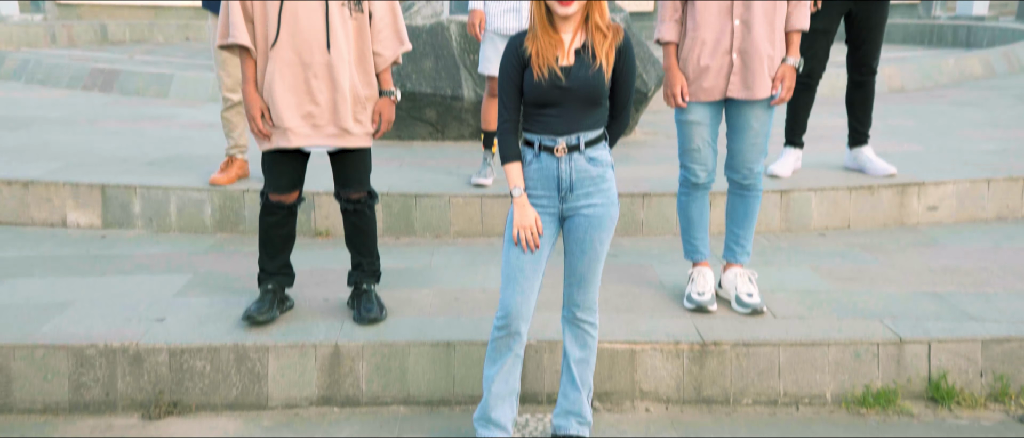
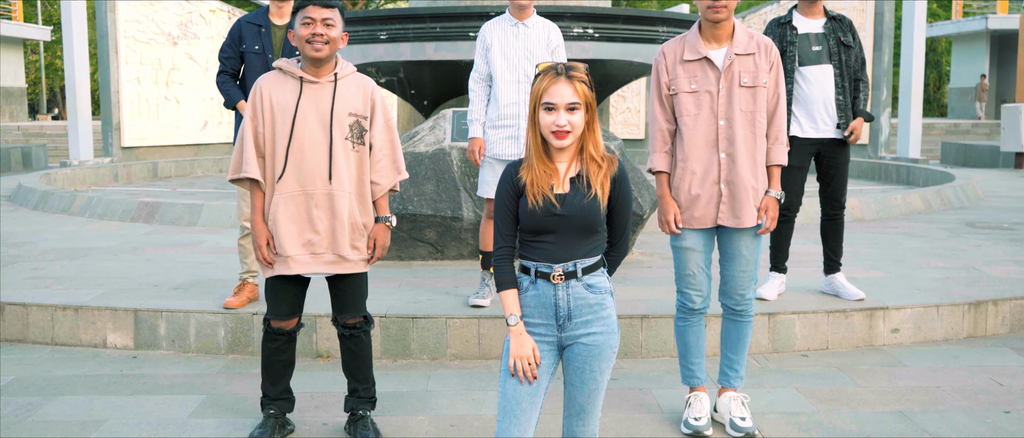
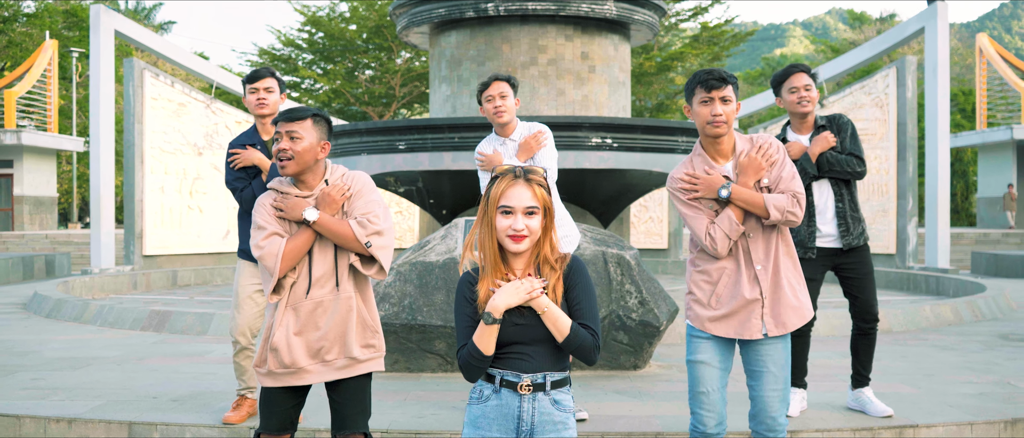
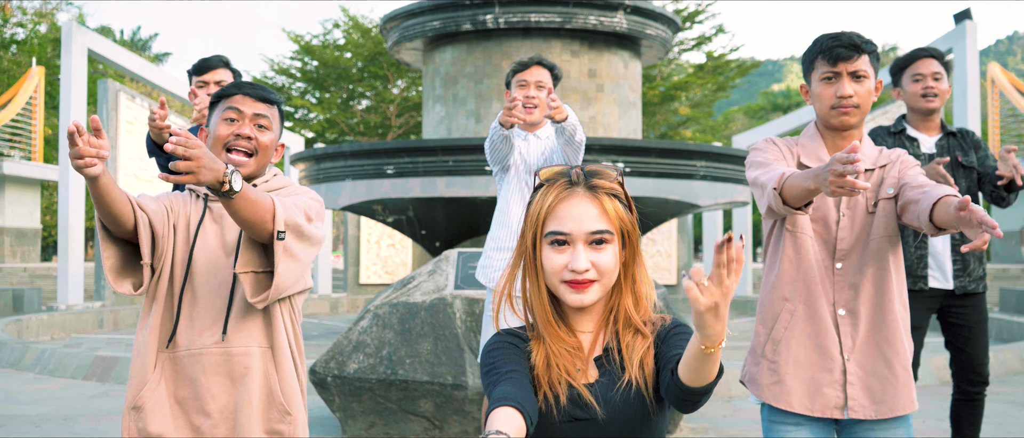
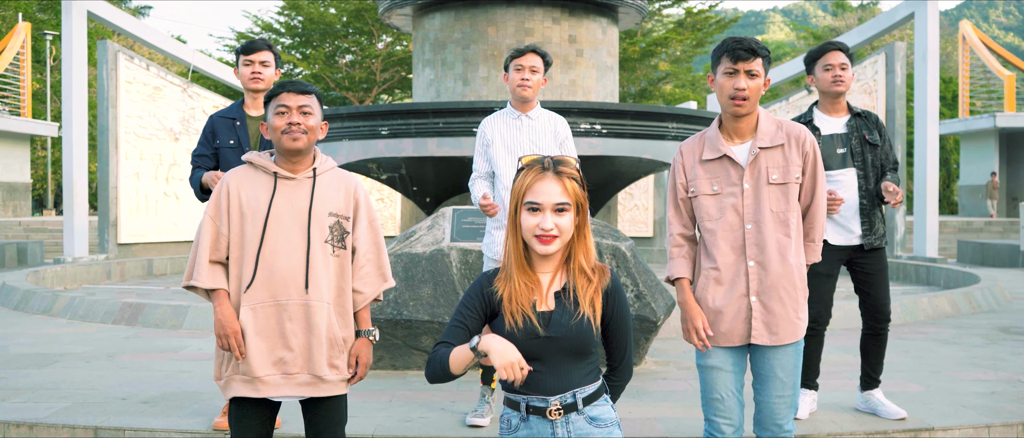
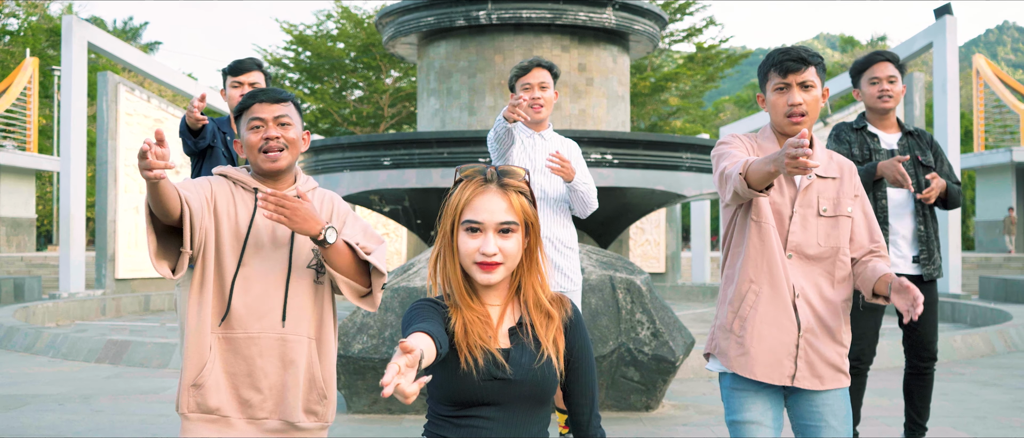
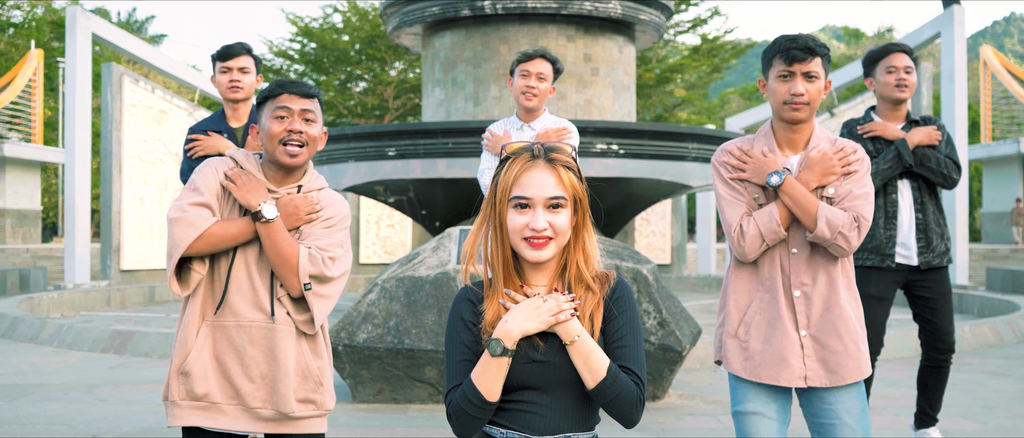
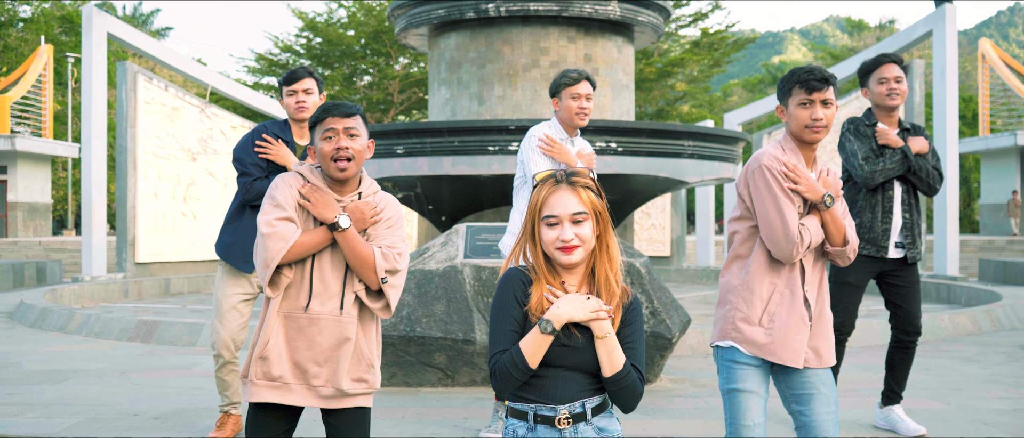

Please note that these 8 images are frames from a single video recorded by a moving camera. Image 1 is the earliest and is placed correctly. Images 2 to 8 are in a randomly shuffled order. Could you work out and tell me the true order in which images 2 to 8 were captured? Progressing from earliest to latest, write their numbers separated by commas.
2, 5, 6, 4, 7, 8, 3
